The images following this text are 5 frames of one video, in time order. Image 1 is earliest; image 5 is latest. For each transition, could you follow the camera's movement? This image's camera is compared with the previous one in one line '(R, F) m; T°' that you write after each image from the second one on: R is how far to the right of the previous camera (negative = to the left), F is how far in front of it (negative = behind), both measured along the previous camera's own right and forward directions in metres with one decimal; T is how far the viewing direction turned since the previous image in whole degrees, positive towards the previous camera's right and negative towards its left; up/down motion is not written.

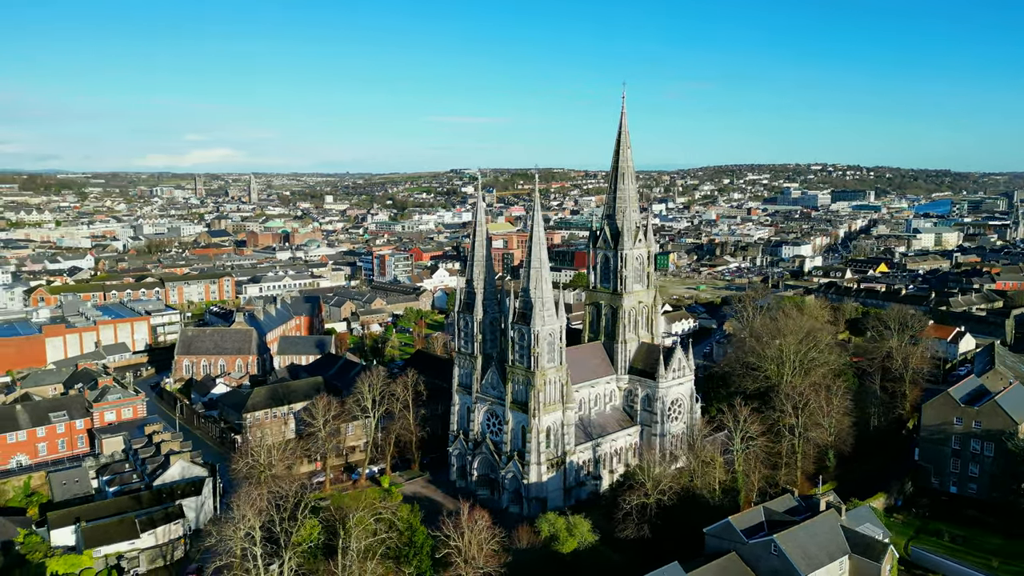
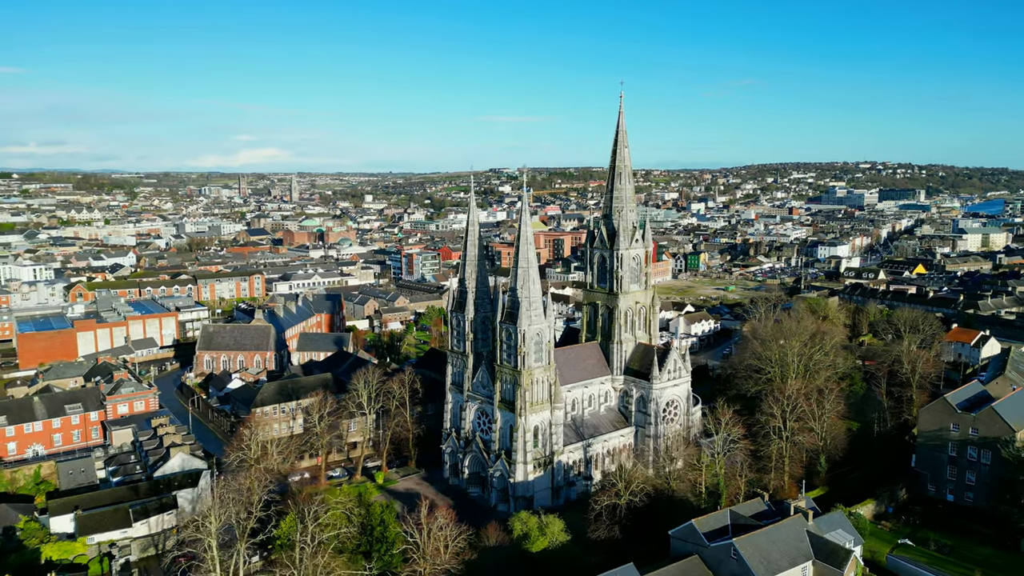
(+2.9, -0.1) m; -3°
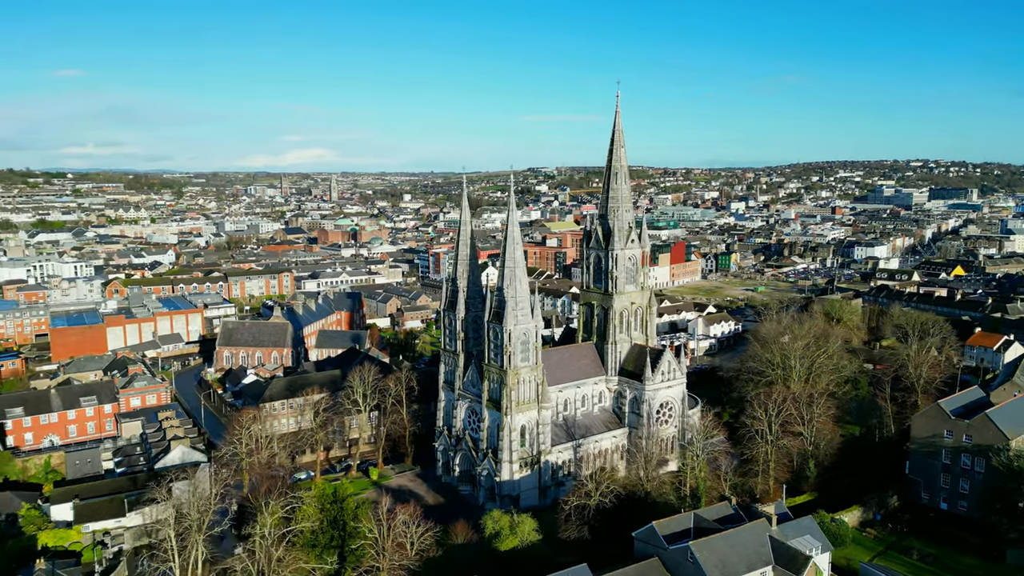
(+2.9, -0.1) m; -3°
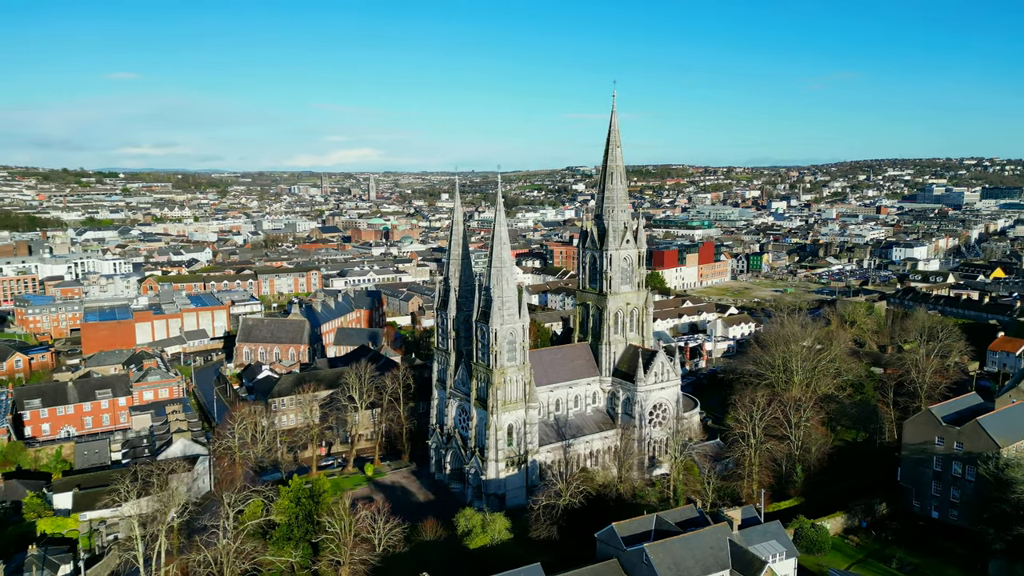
(+2.9, -0.1) m; -3°
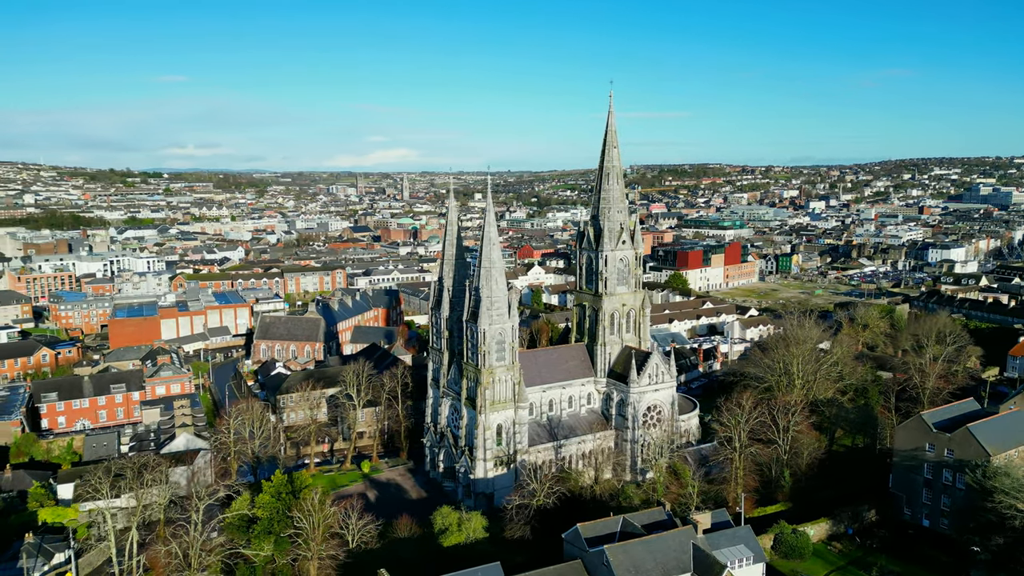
(+2.6, -0.1) m; -3°
